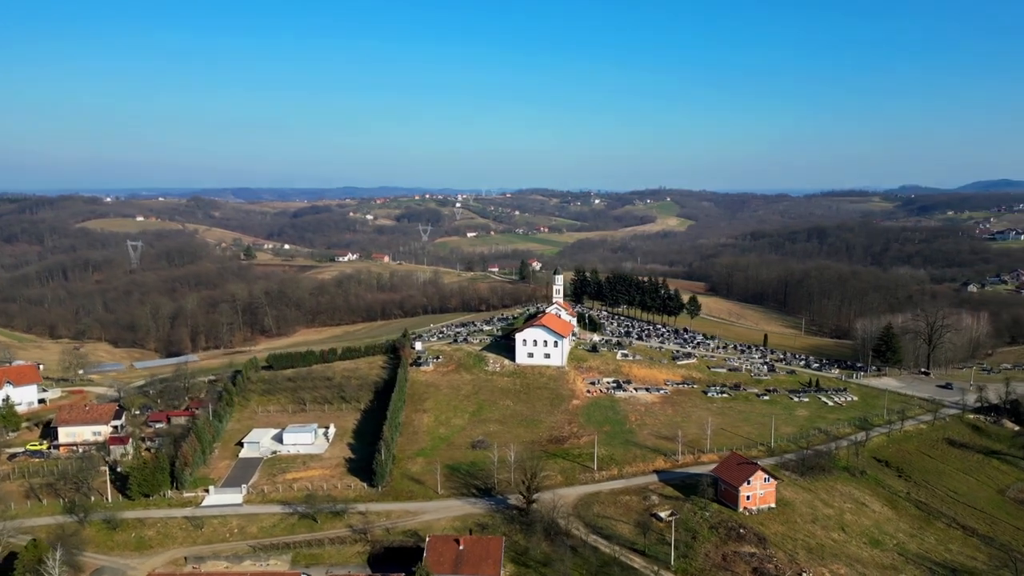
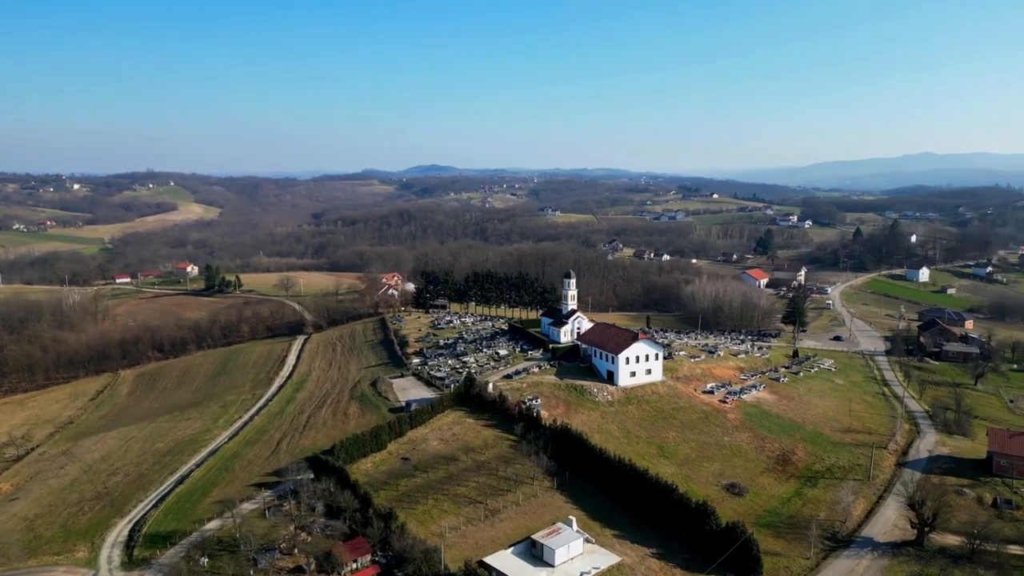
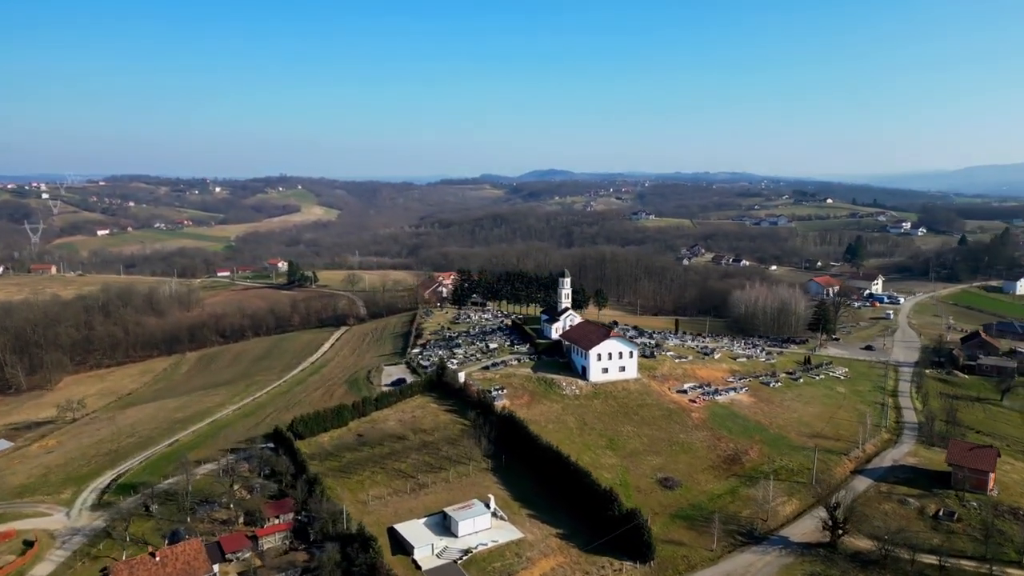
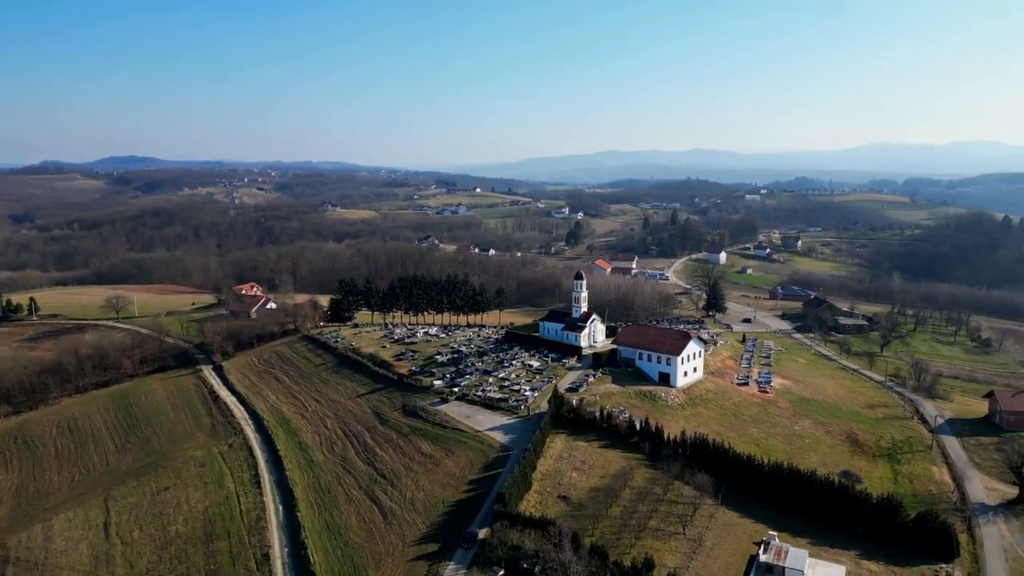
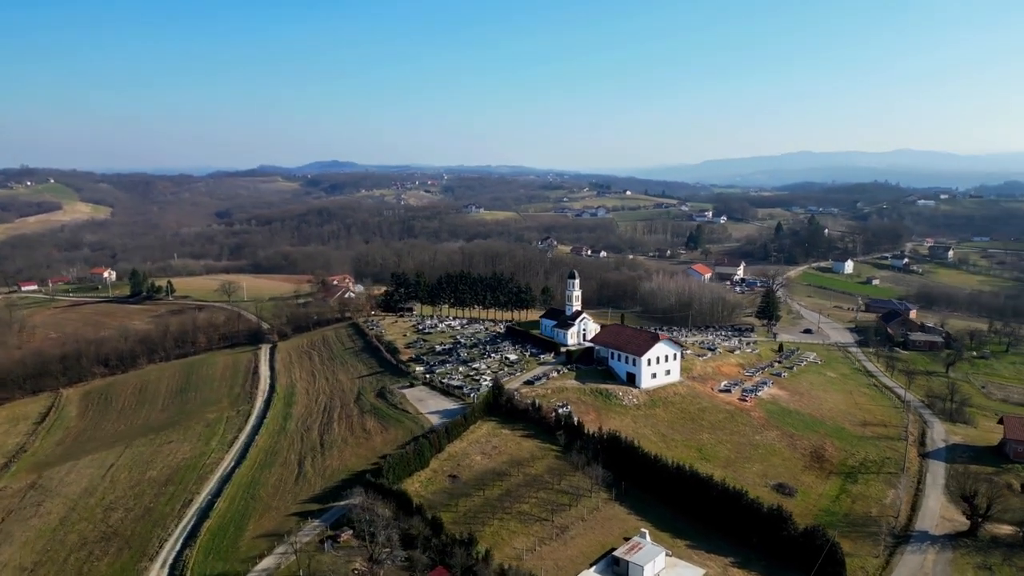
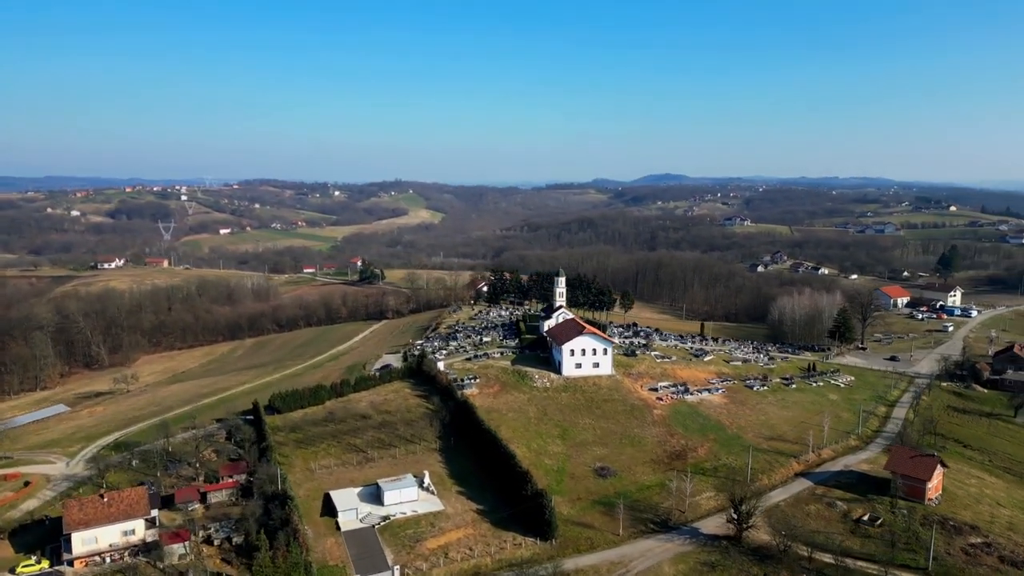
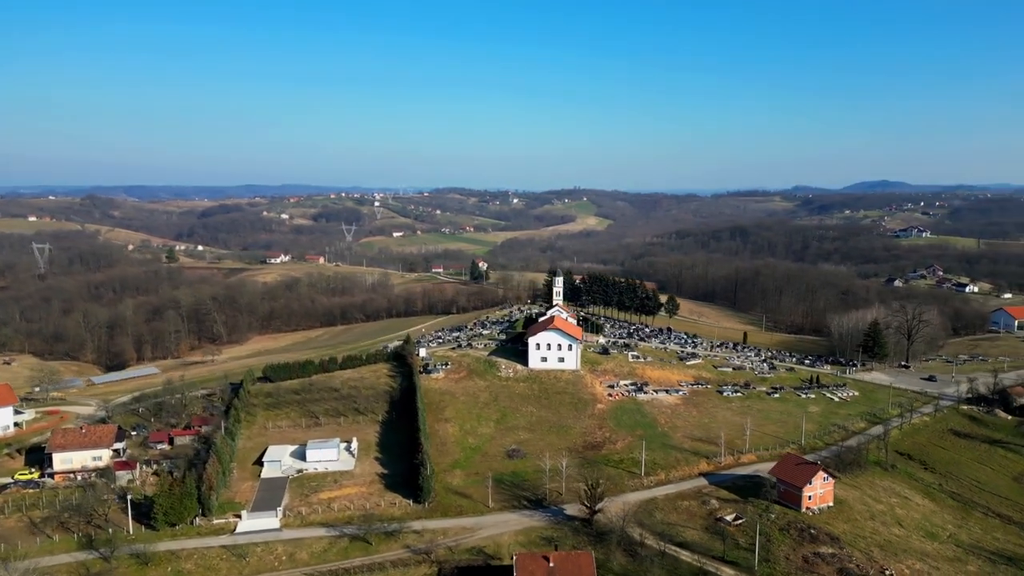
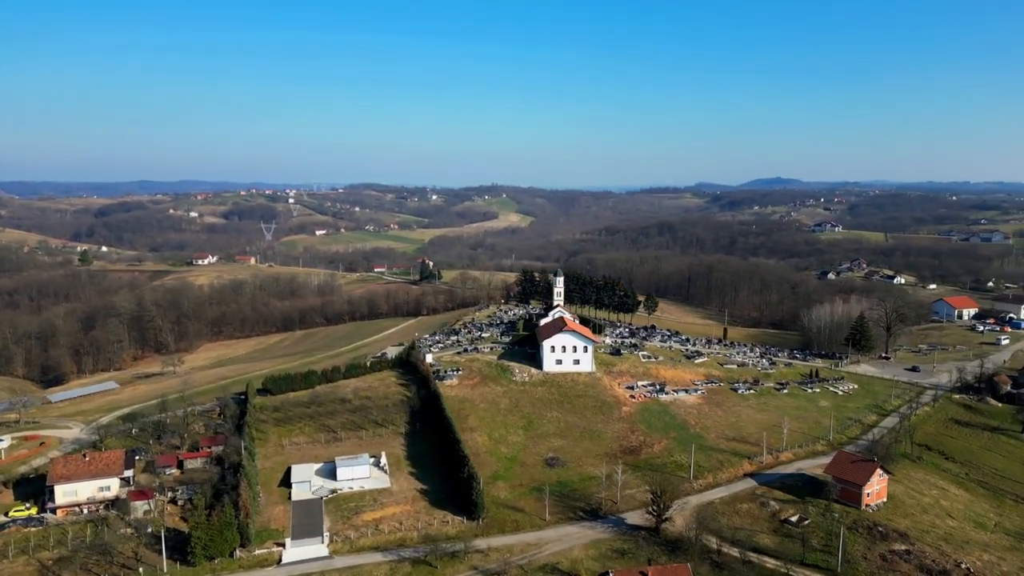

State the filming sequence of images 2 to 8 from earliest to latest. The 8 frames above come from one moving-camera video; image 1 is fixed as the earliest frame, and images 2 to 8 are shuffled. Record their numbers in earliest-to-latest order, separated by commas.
7, 8, 6, 3, 2, 5, 4
